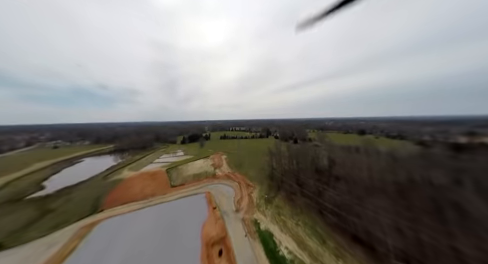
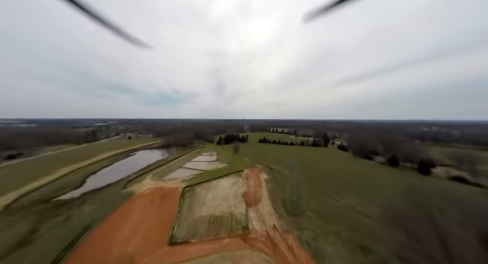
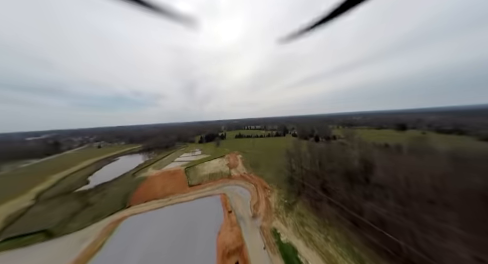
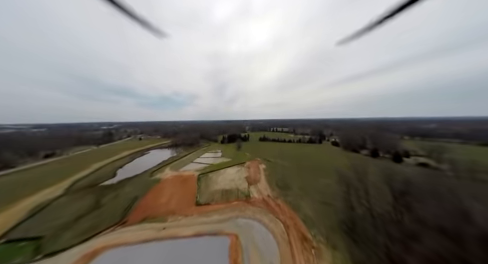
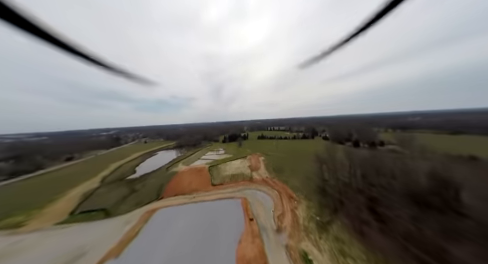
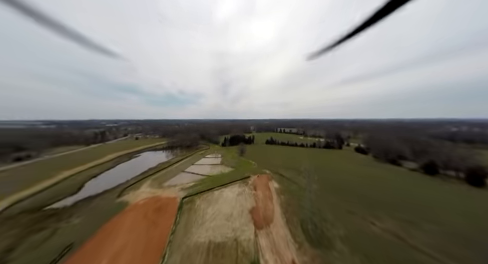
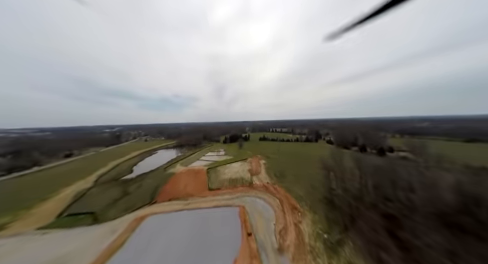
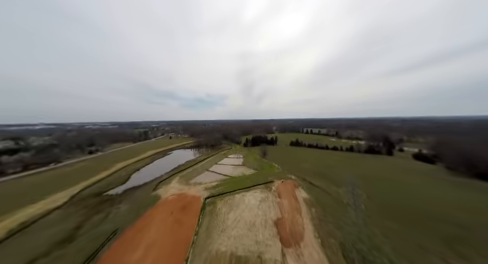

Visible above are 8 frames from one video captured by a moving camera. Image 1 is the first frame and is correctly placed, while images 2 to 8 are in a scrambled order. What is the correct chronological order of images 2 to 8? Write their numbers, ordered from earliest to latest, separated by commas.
3, 5, 7, 4, 2, 6, 8
